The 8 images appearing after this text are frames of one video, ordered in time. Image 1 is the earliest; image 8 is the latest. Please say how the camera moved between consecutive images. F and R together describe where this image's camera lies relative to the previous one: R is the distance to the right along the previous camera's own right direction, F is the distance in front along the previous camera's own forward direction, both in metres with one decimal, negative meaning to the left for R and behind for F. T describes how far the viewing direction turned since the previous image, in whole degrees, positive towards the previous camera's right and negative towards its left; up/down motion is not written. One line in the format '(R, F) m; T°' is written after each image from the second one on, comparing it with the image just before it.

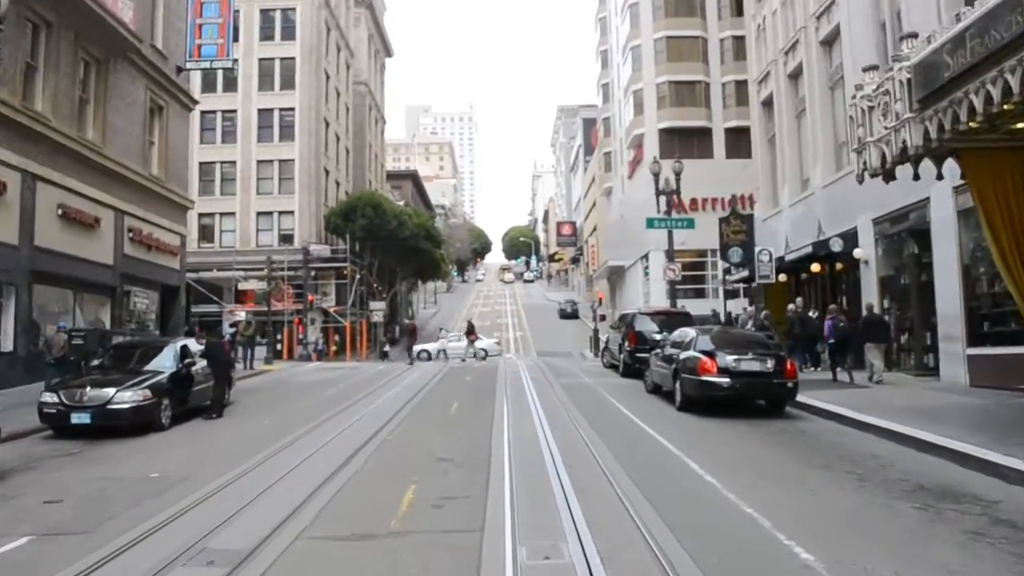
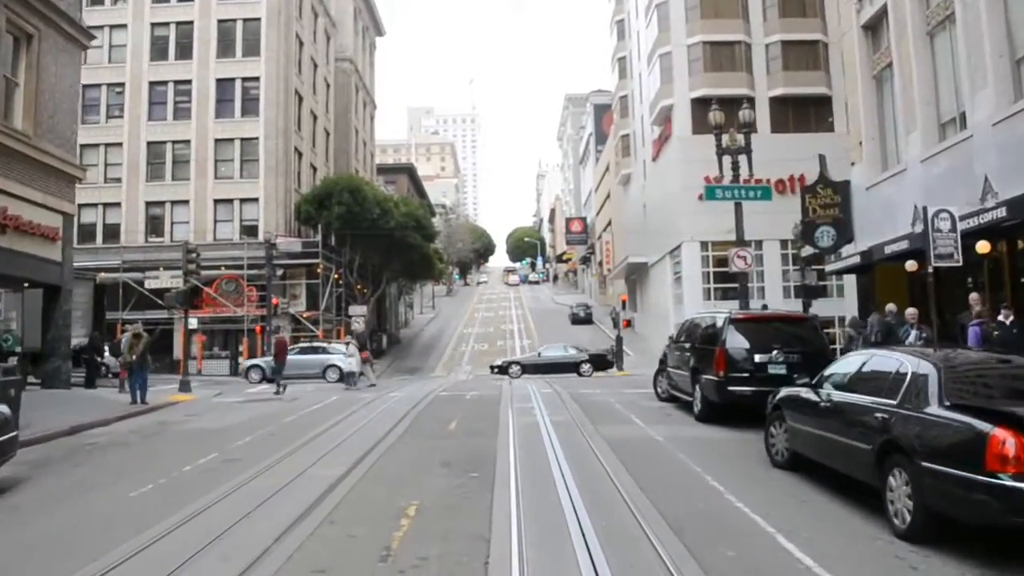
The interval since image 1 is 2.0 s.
(-0.1, +8.3) m; 0°
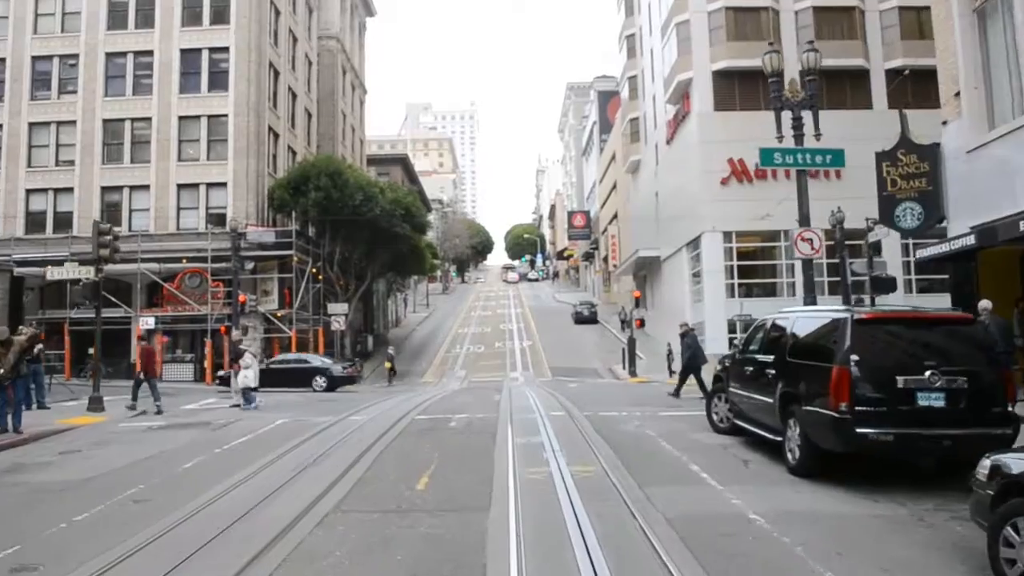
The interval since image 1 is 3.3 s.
(0.0, +4.7) m; 0°
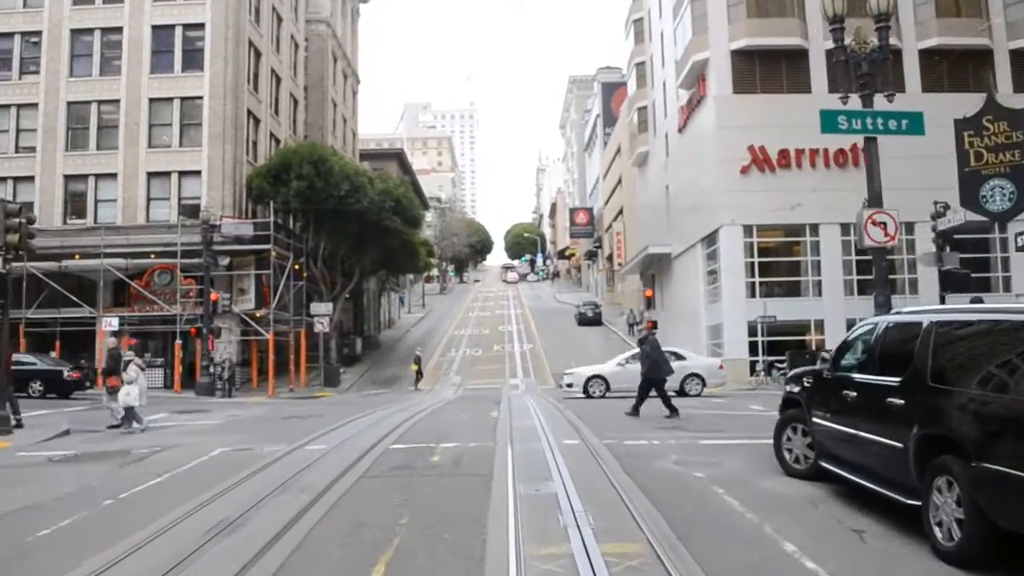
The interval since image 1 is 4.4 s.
(0.0, +3.3) m; 0°
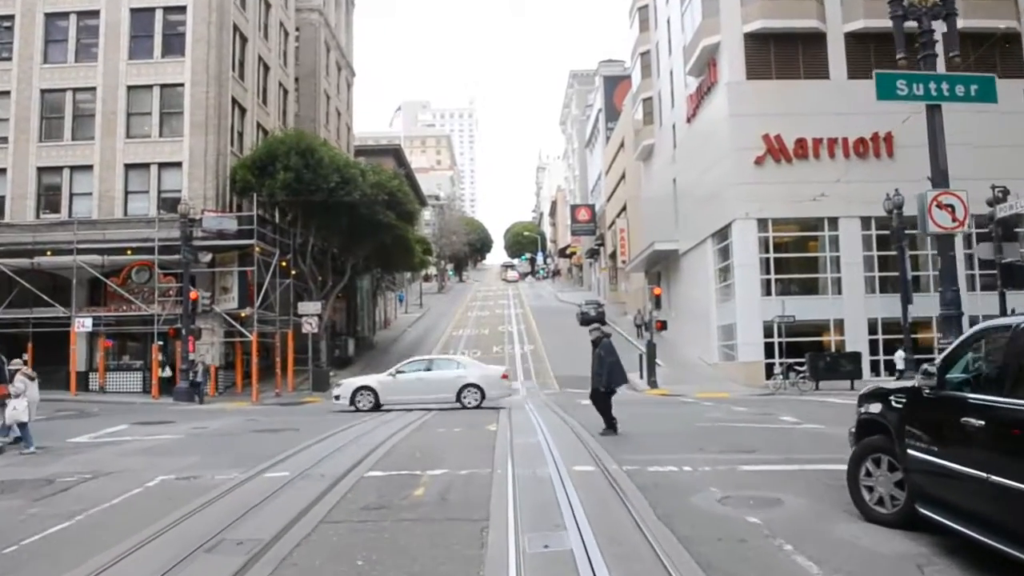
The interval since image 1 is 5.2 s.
(0.0, +2.1) m; 0°
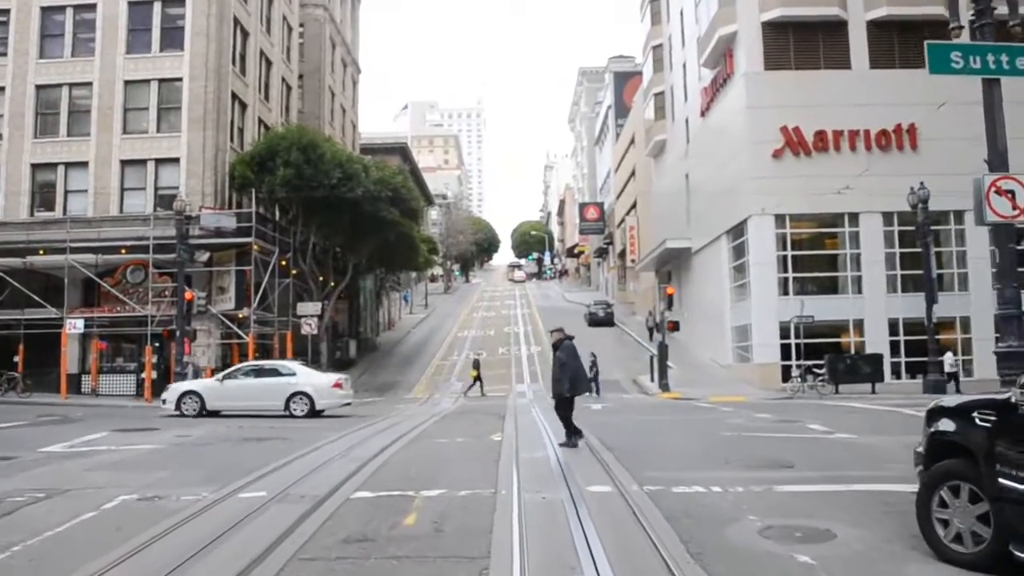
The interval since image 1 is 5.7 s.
(0.0, +1.2) m; 0°
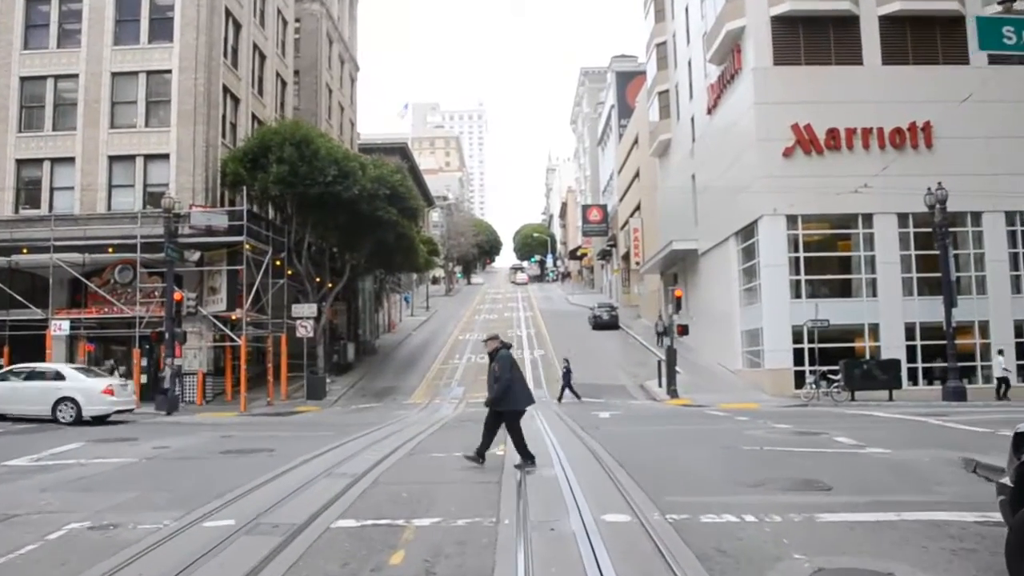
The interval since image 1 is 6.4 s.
(0.0, +1.1) m; 0°
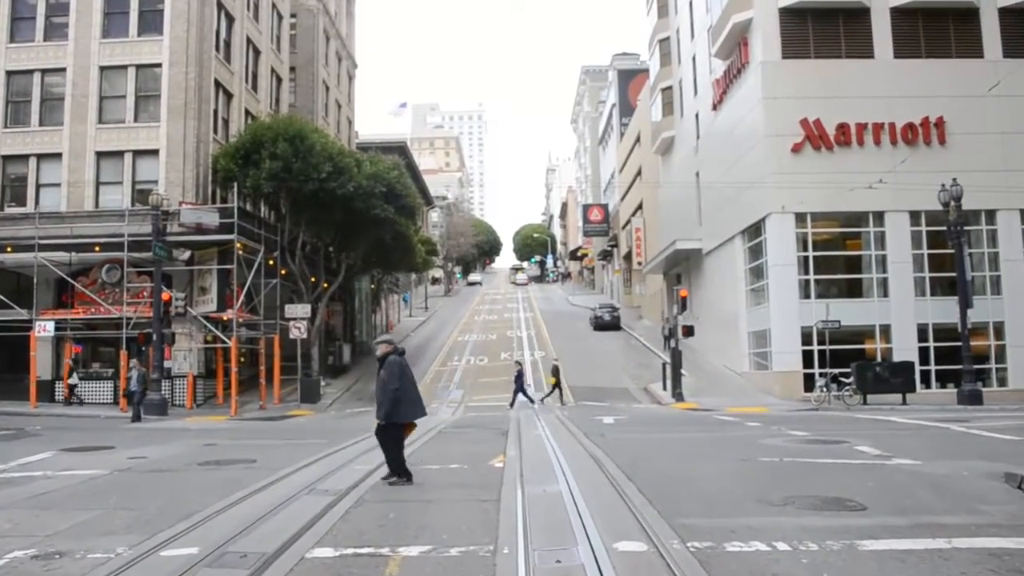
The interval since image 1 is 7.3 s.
(0.0, +0.9) m; 0°
